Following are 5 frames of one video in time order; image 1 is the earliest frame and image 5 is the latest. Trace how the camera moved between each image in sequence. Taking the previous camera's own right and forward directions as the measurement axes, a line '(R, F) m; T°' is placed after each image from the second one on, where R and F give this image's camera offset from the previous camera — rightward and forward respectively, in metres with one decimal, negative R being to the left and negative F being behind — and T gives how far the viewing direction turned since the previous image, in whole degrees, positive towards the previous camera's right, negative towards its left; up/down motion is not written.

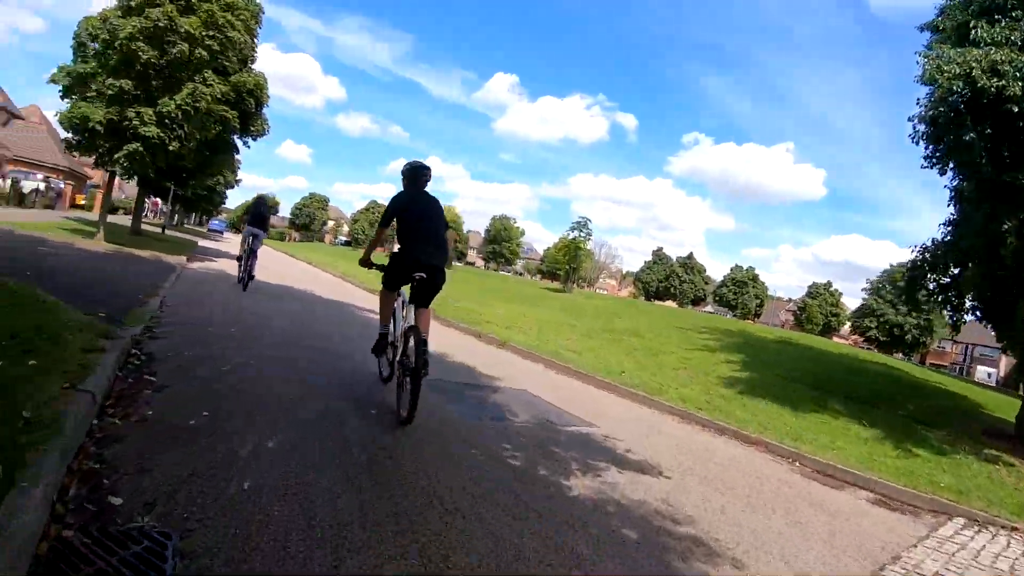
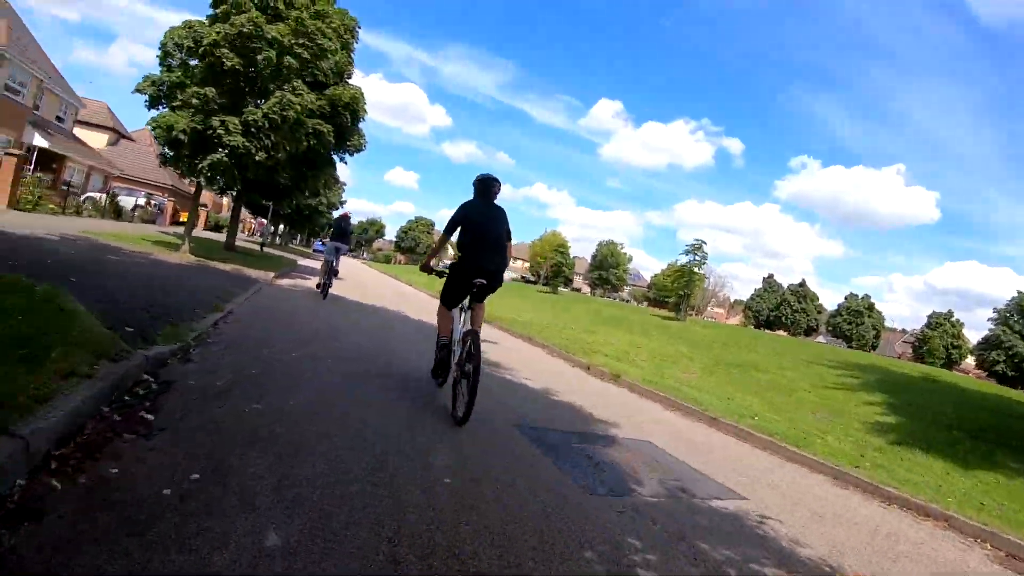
(-0.1, +1.3) m; -6°
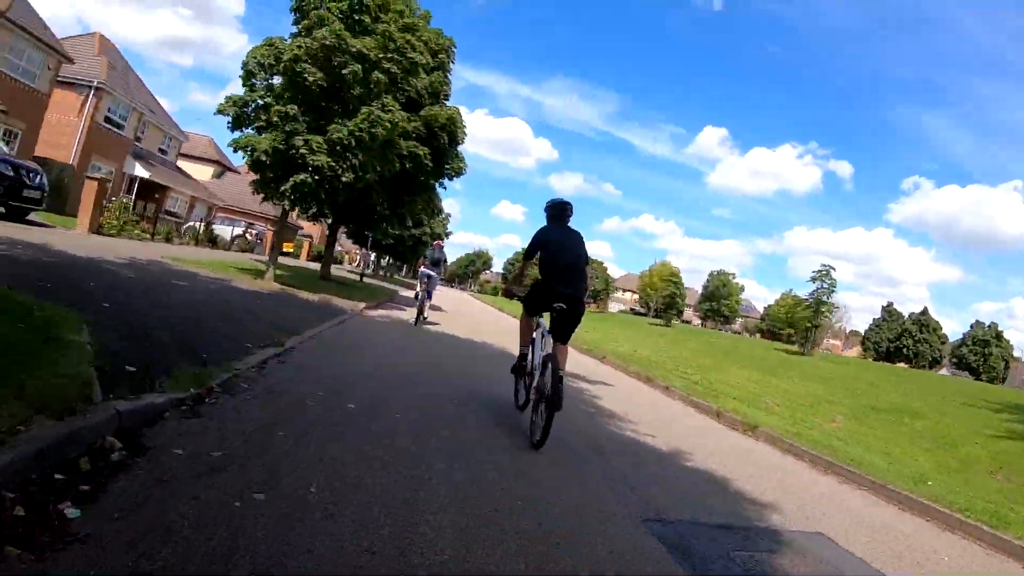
(-0.1, +1.3) m; -6°
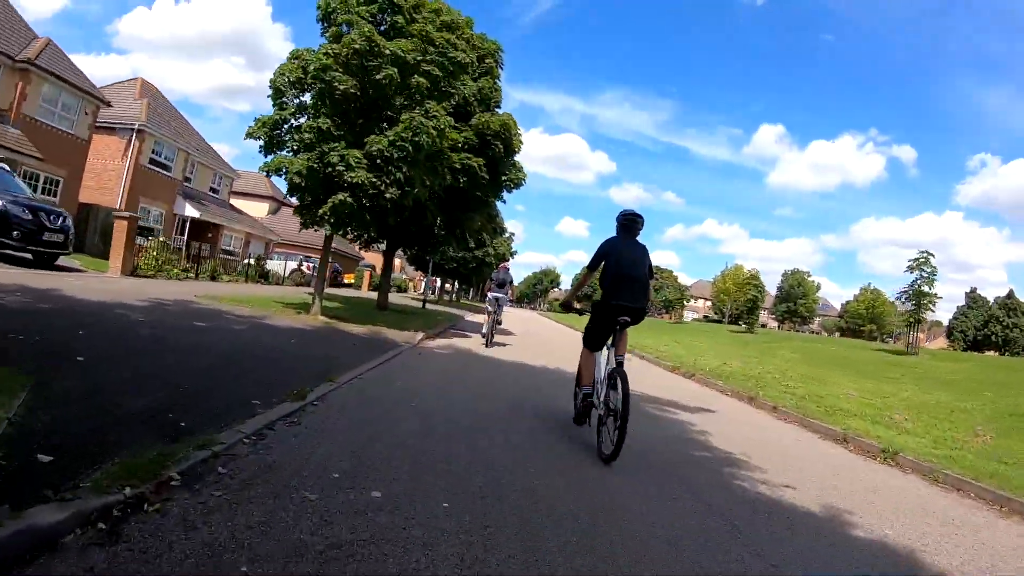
(0.0, +1.3) m; -4°
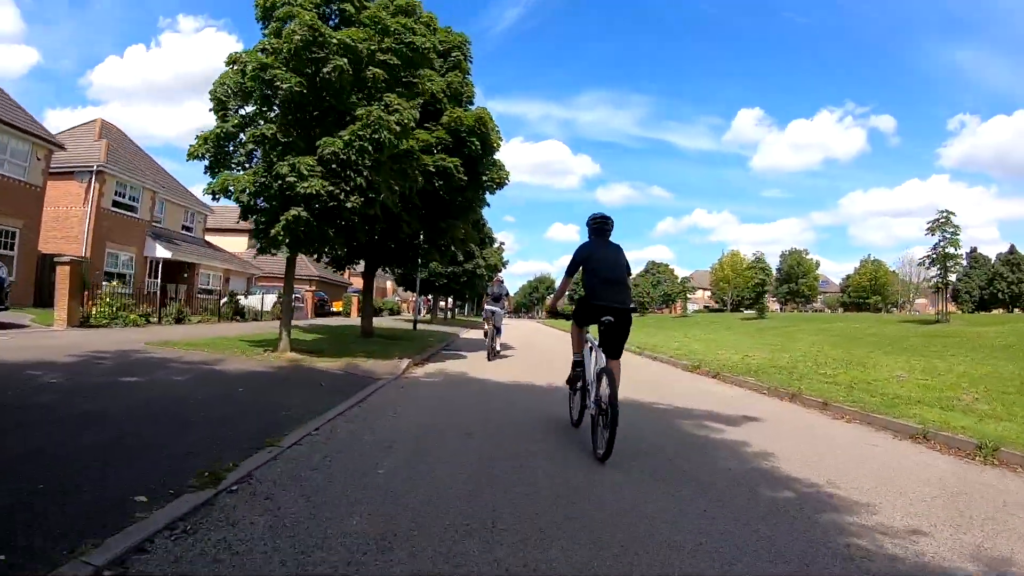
(0.0, +1.3) m; 0°
